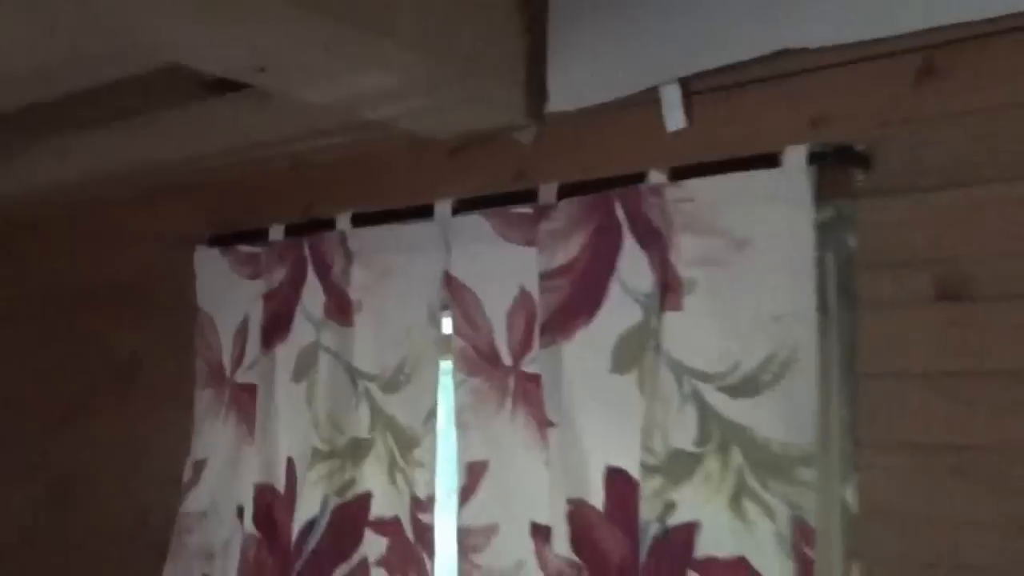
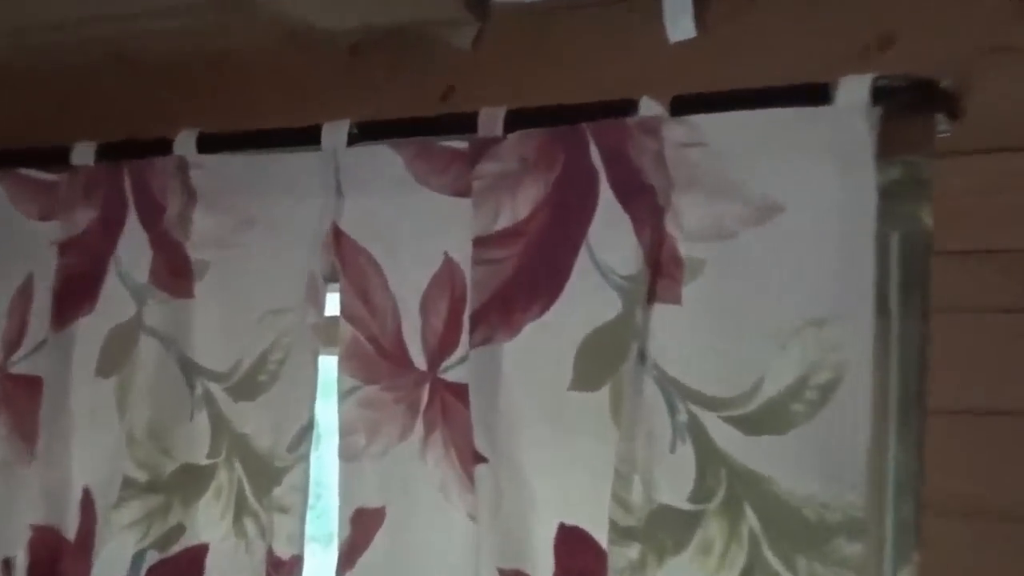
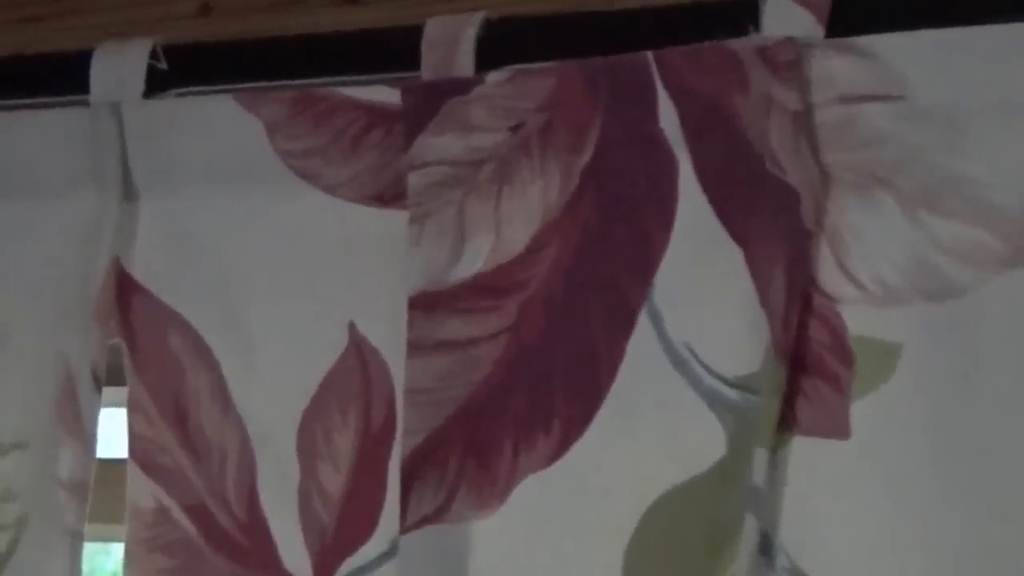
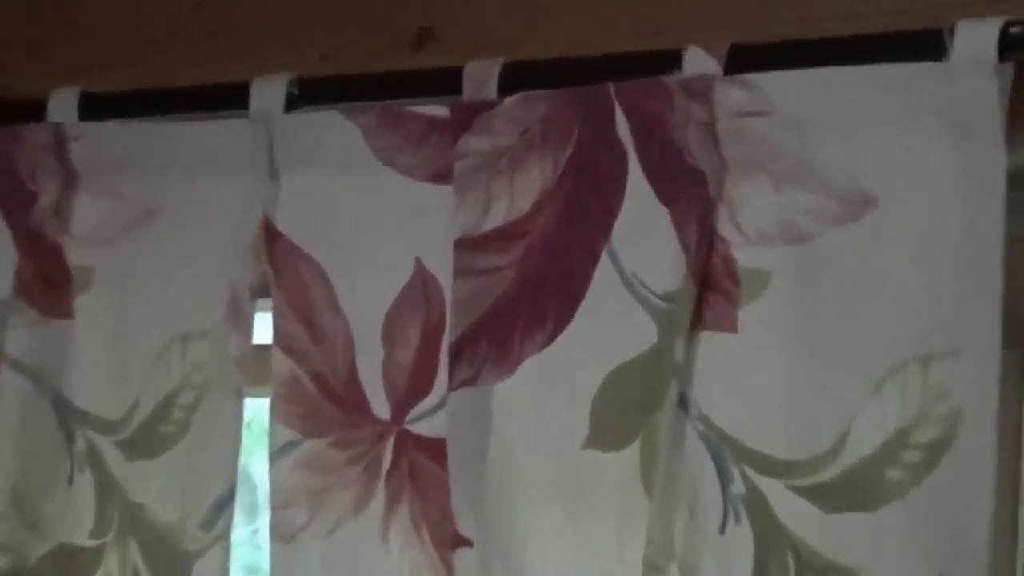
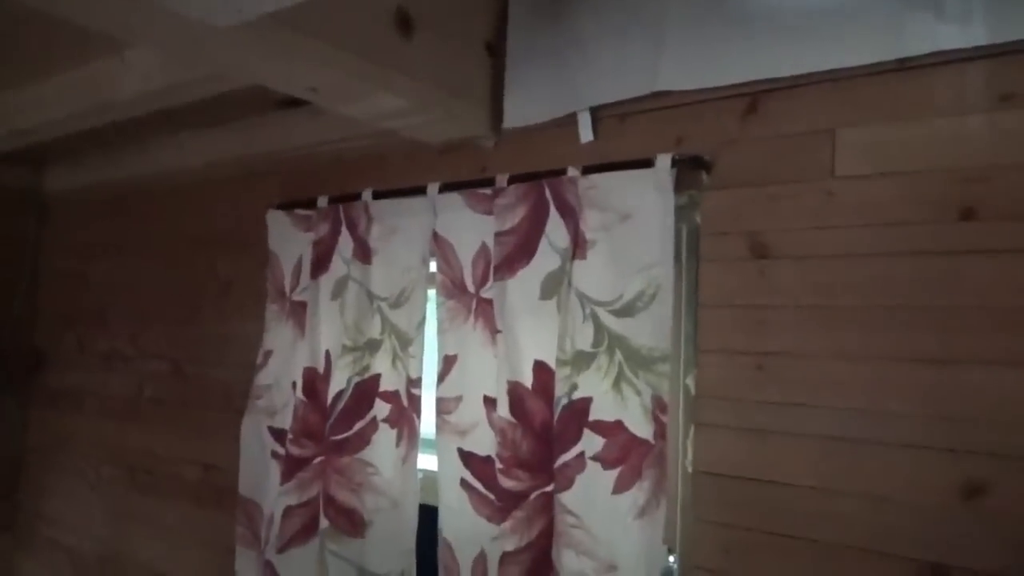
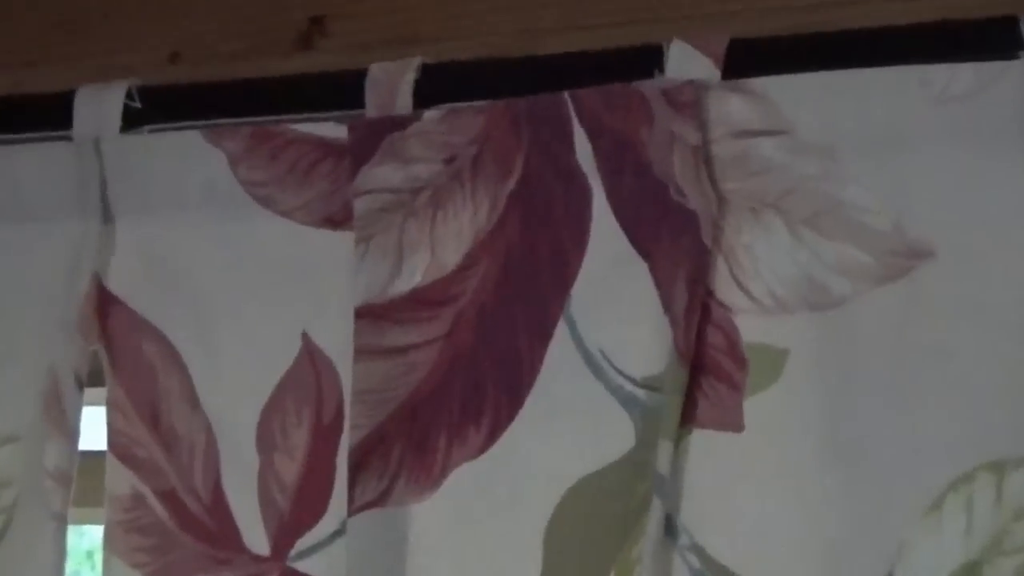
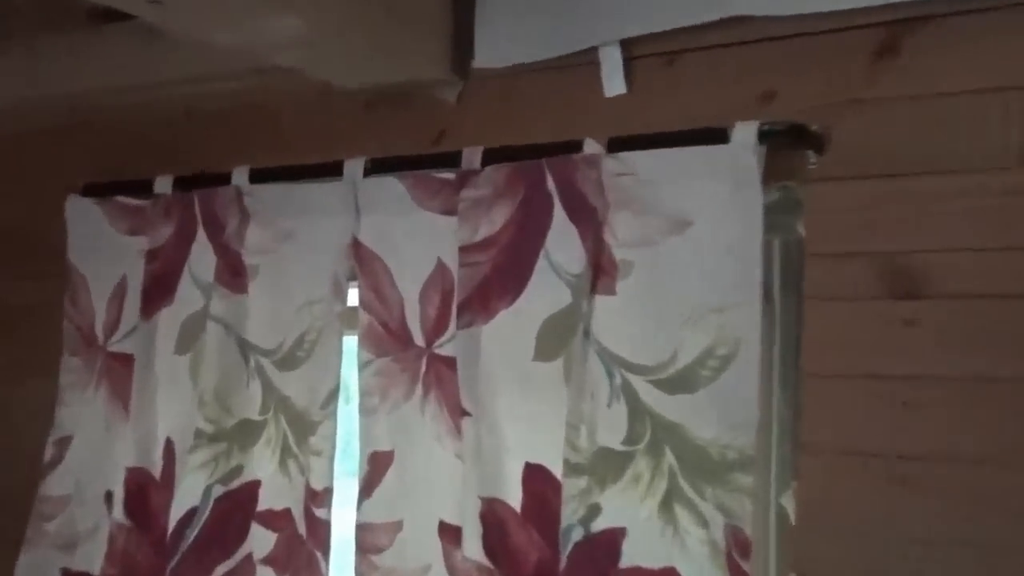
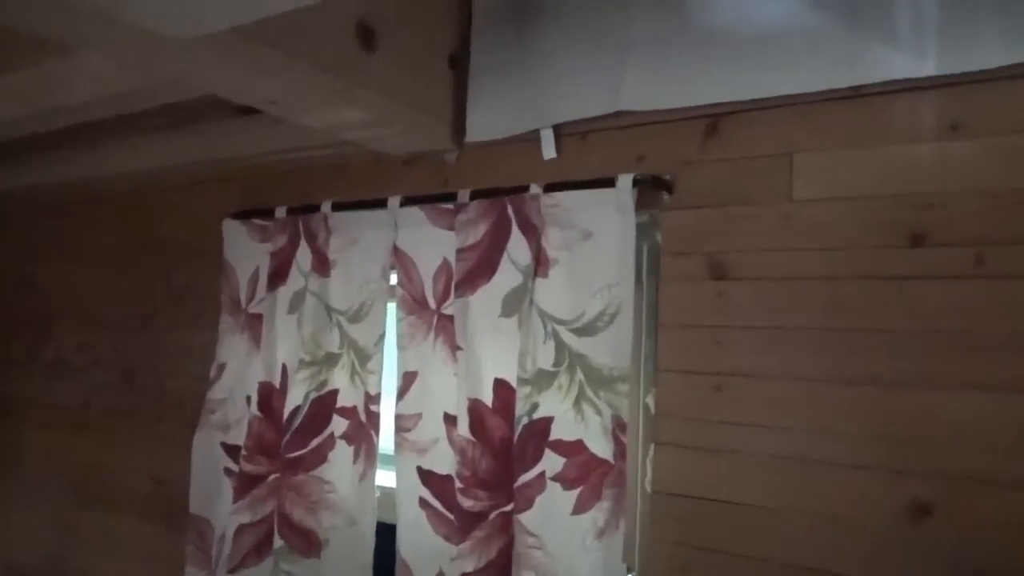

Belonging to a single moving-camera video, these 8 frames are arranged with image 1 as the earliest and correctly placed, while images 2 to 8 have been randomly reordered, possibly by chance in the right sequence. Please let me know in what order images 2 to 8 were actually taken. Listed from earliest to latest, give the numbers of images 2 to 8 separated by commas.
5, 8, 7, 2, 4, 6, 3
